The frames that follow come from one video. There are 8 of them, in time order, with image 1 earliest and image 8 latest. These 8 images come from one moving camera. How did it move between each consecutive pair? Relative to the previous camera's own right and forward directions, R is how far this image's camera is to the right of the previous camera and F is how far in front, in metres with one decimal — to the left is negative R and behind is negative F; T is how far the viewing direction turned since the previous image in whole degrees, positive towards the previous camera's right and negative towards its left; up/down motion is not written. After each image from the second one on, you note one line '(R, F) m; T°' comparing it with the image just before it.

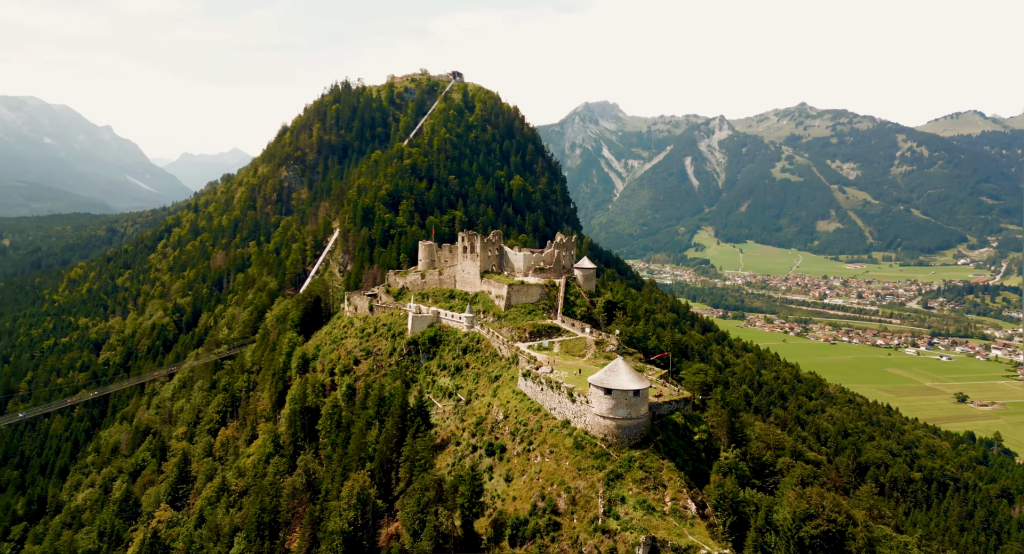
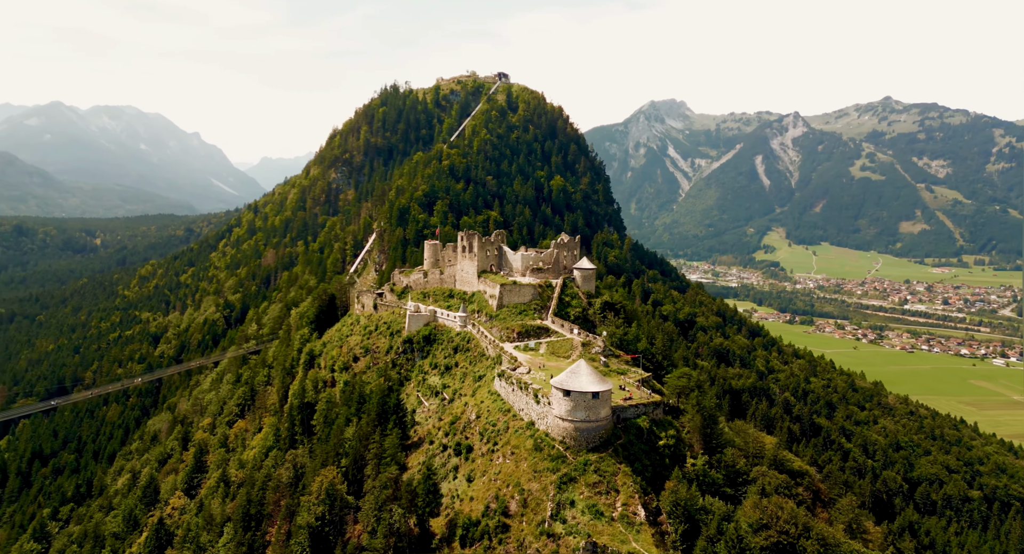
(+4.7, +0.5) m; -5°
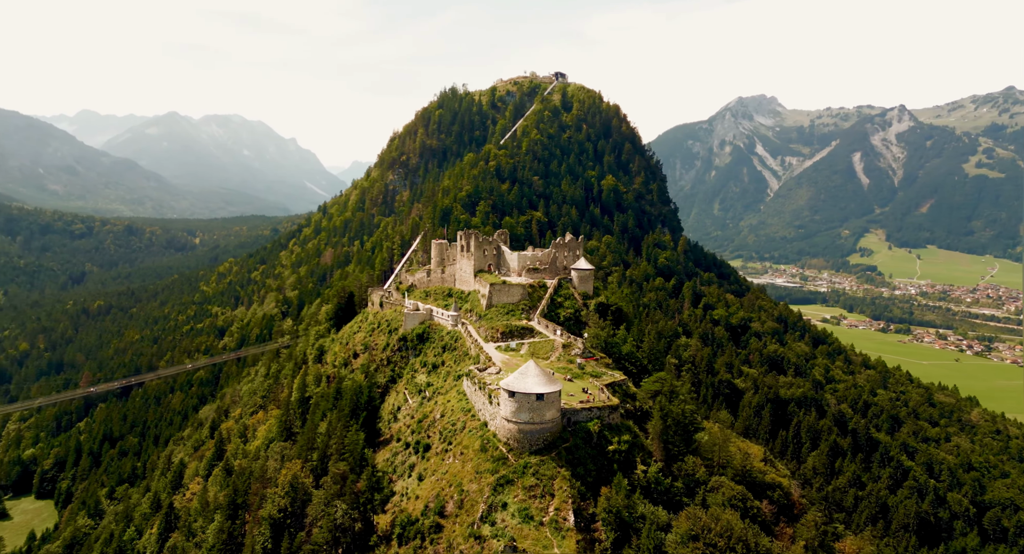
(+5.8, +0.7) m; -6°
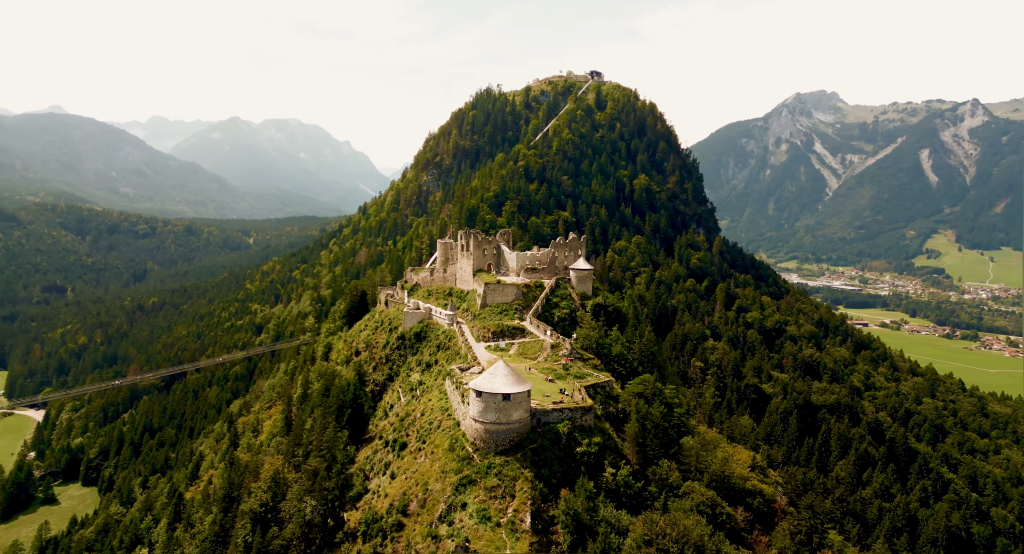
(+3.5, +0.4) m; -4°
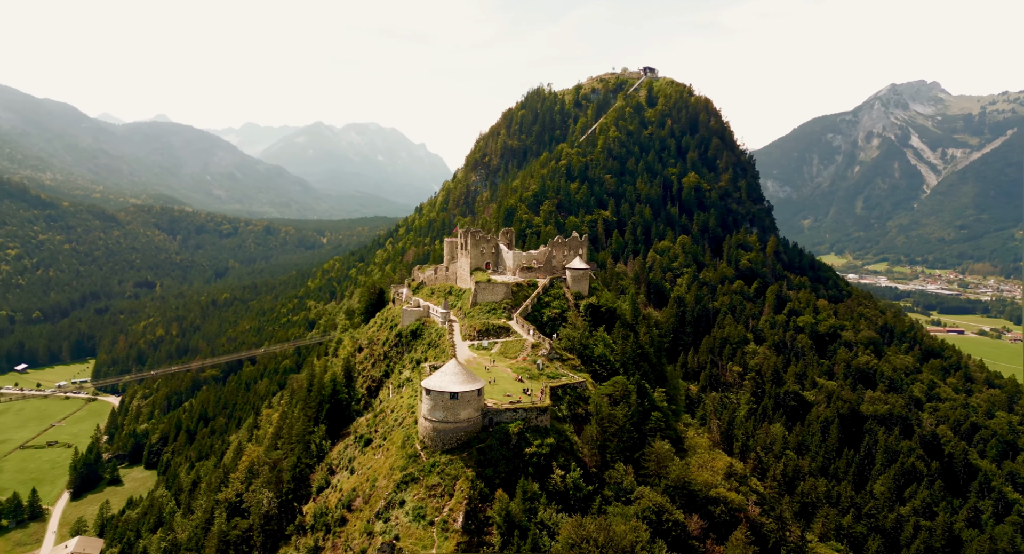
(+5.2, +0.6) m; -5°
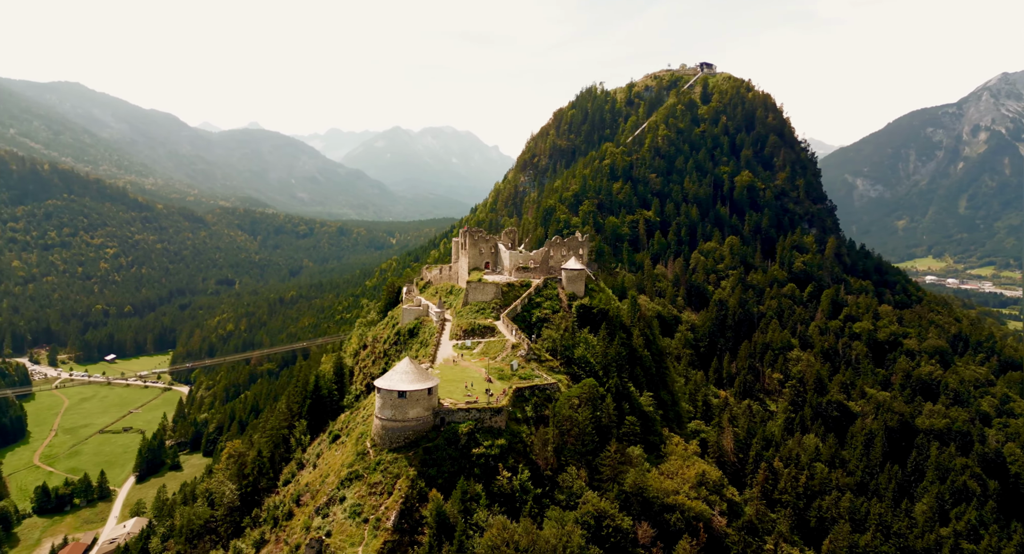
(+5.2, +0.6) m; -5°
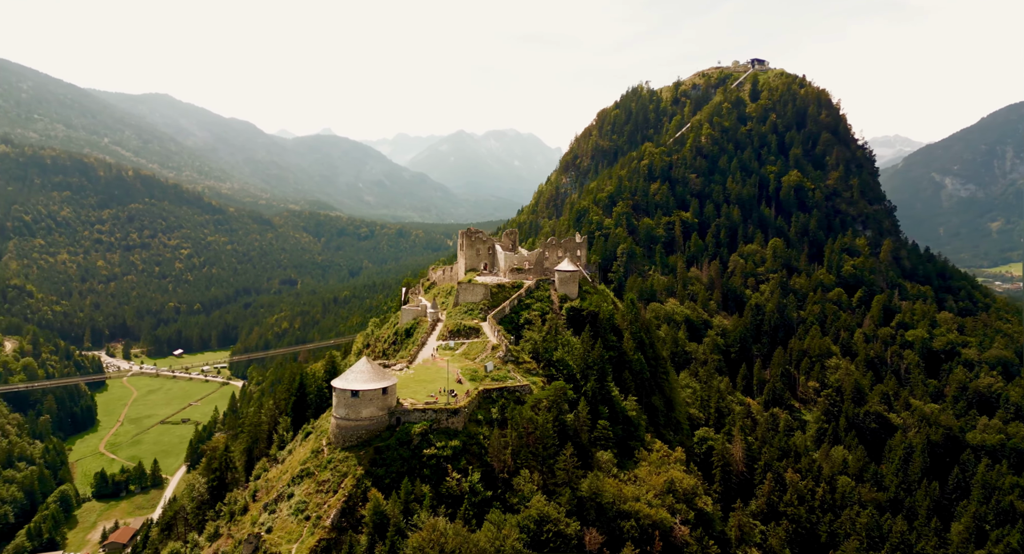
(+4.7, +0.4) m; -5°
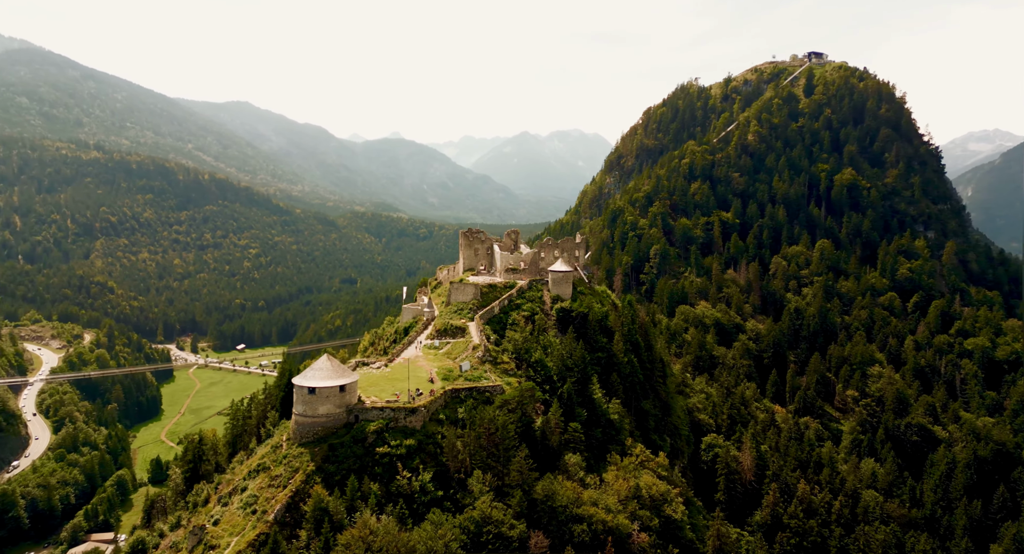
(+4.7, +0.4) m; -5°
